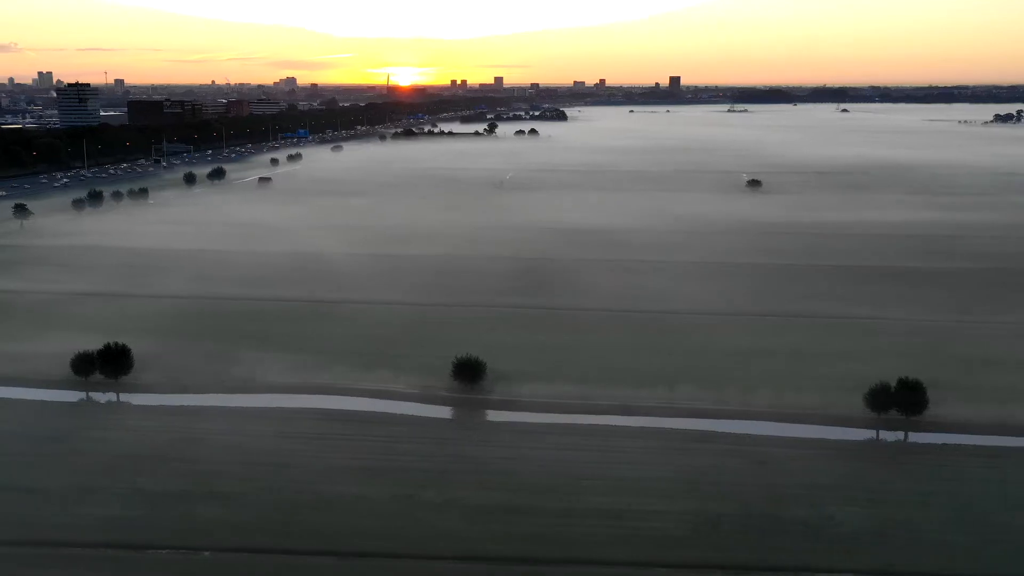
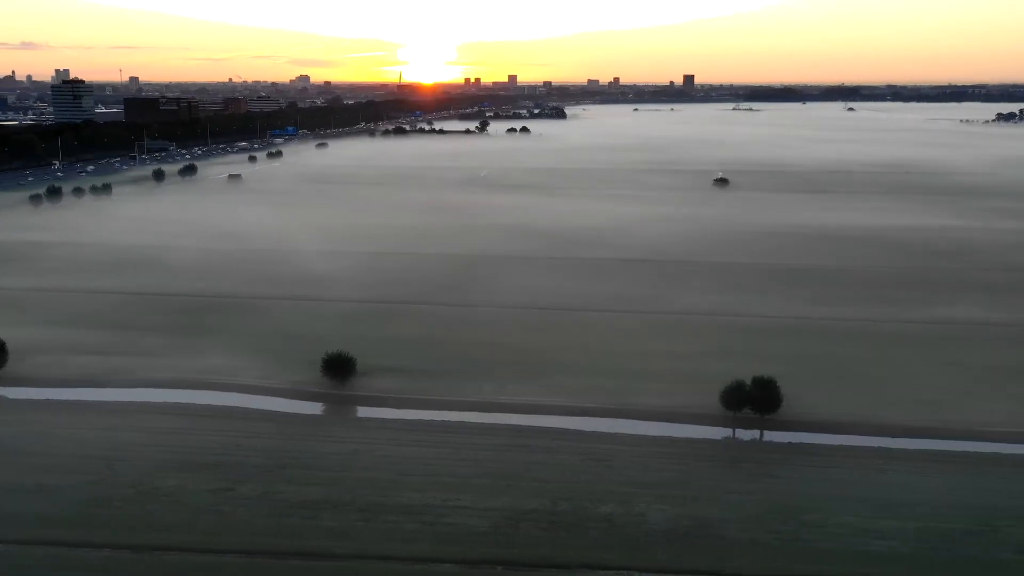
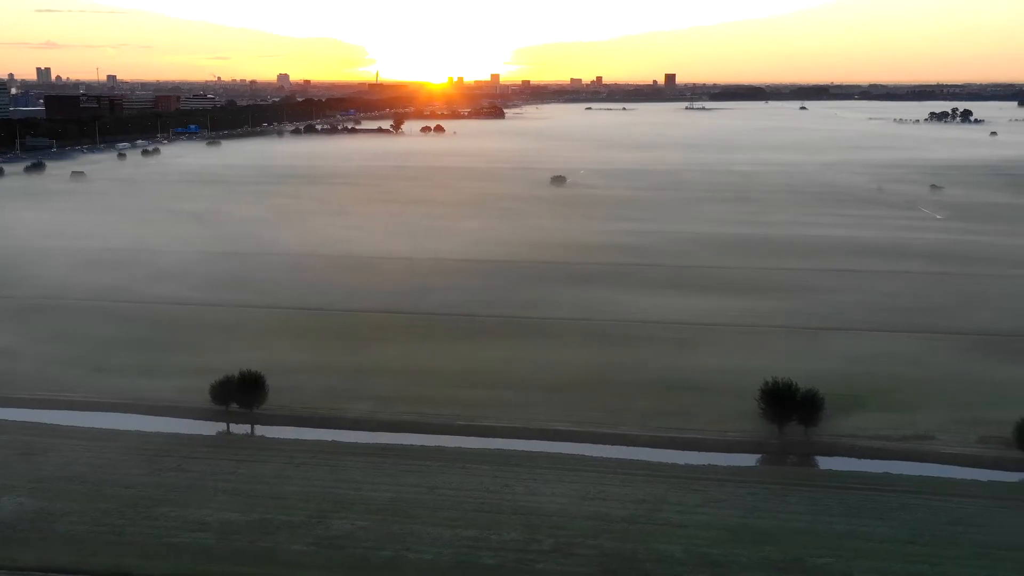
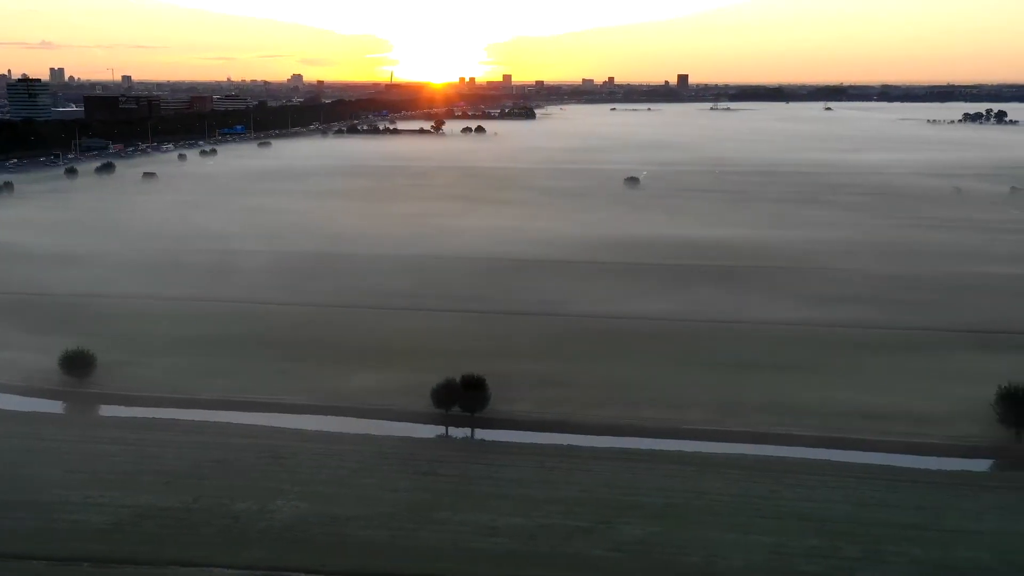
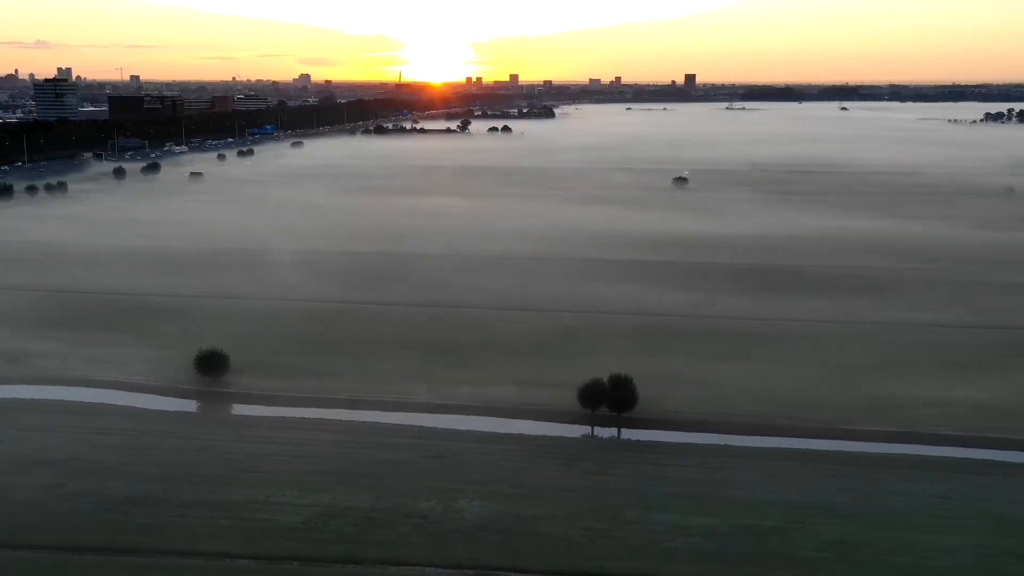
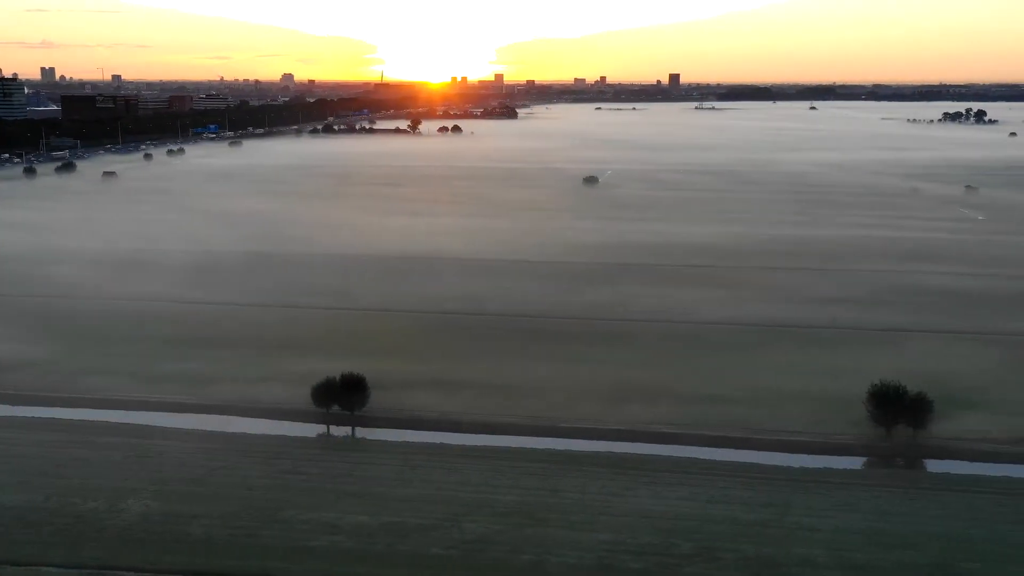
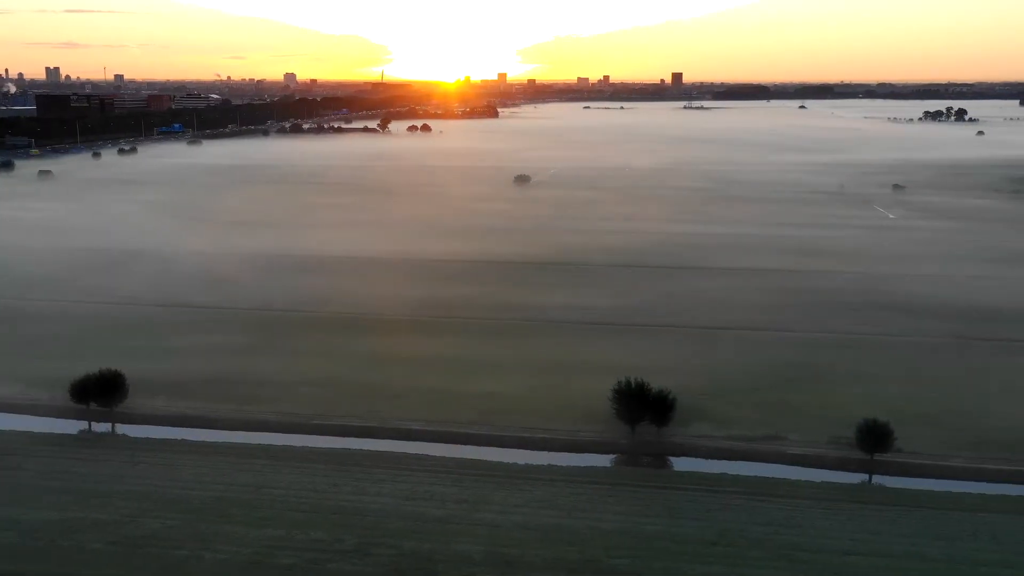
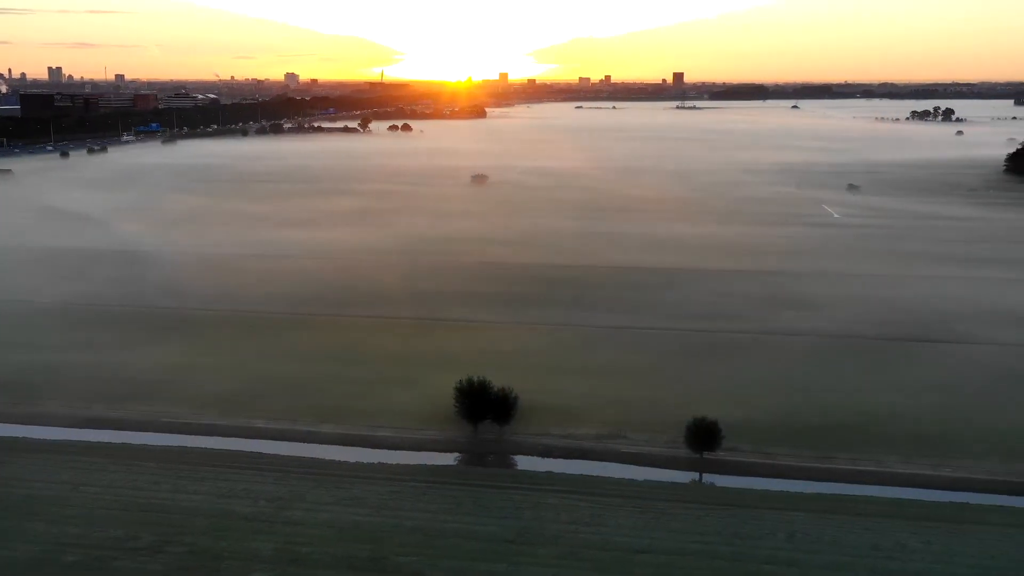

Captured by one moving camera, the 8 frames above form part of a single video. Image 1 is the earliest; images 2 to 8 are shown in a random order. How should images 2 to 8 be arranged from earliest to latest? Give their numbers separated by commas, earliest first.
2, 5, 4, 6, 3, 7, 8
